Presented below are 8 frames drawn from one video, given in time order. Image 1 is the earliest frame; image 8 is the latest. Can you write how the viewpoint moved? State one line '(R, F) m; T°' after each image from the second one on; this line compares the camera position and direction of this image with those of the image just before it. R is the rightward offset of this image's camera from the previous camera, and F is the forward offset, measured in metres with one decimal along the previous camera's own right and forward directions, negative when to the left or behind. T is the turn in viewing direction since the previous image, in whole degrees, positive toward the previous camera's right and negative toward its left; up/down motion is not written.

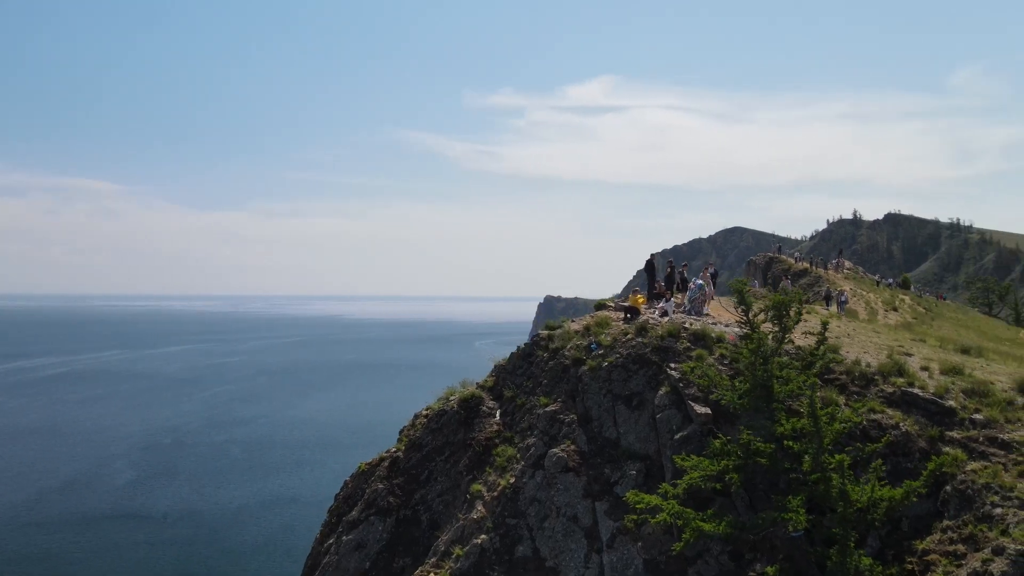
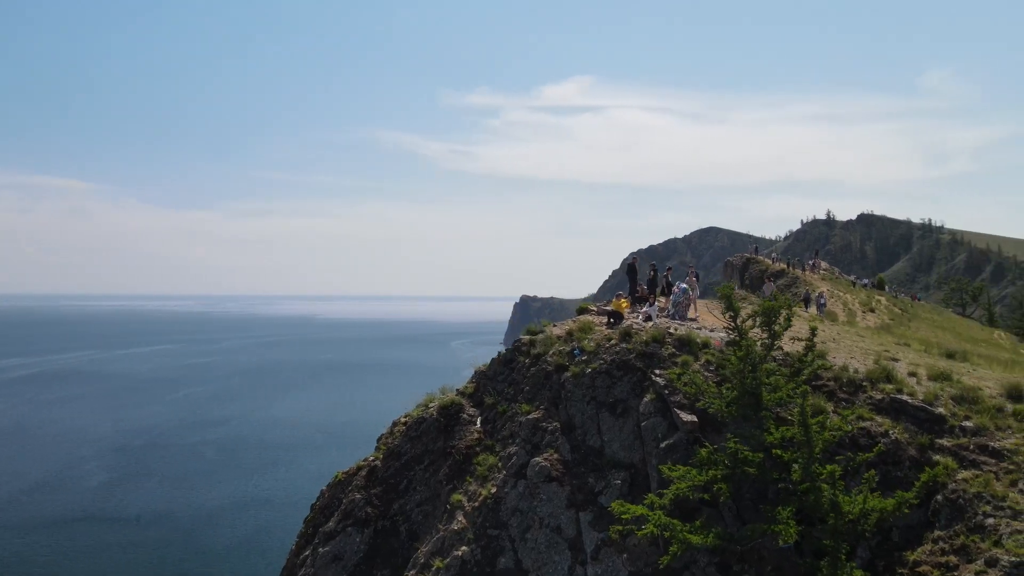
(0.0, +0.4) m; +2°
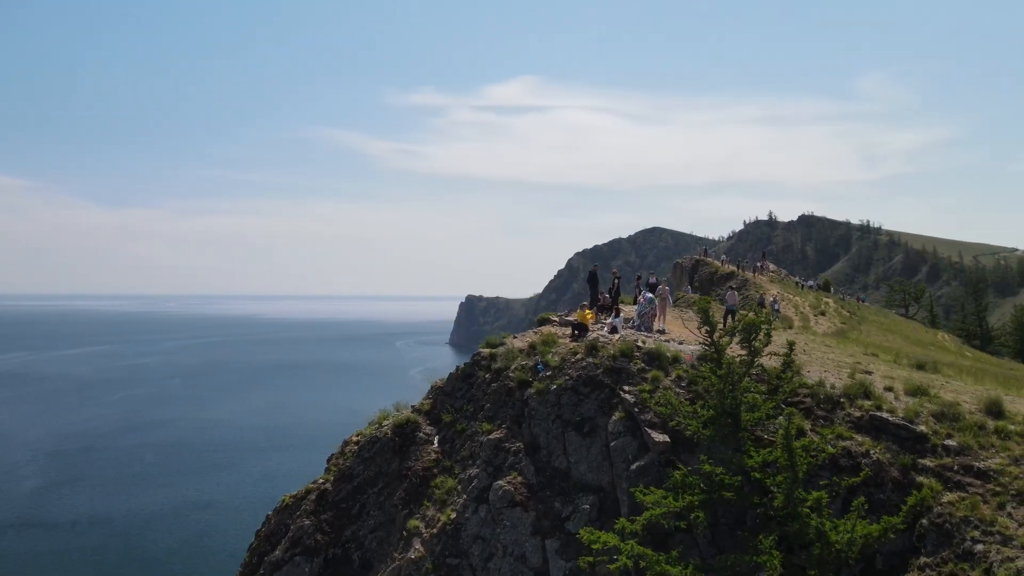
(-0.1, +1.0) m; +4°
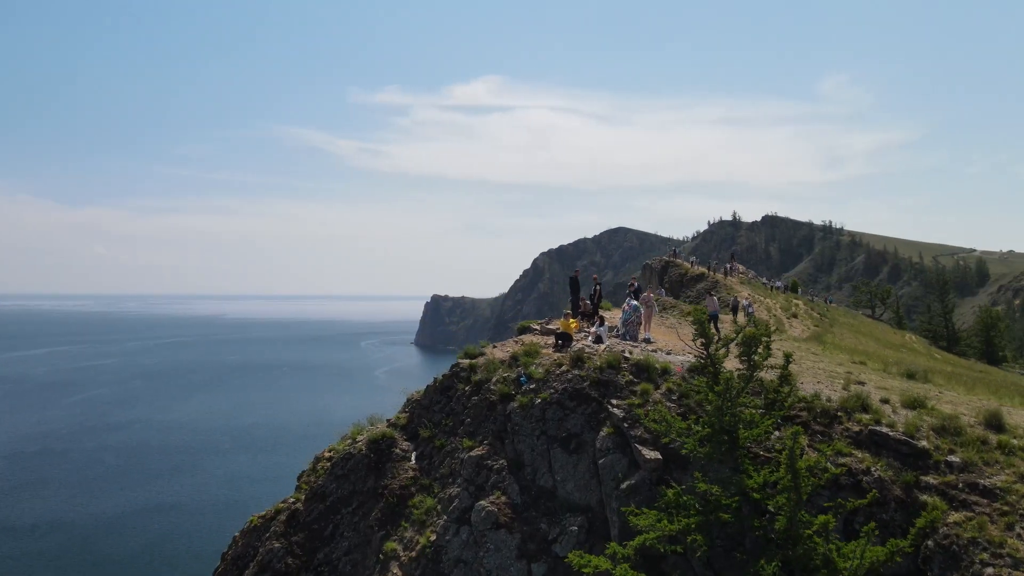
(-0.2, +0.7) m; +2°
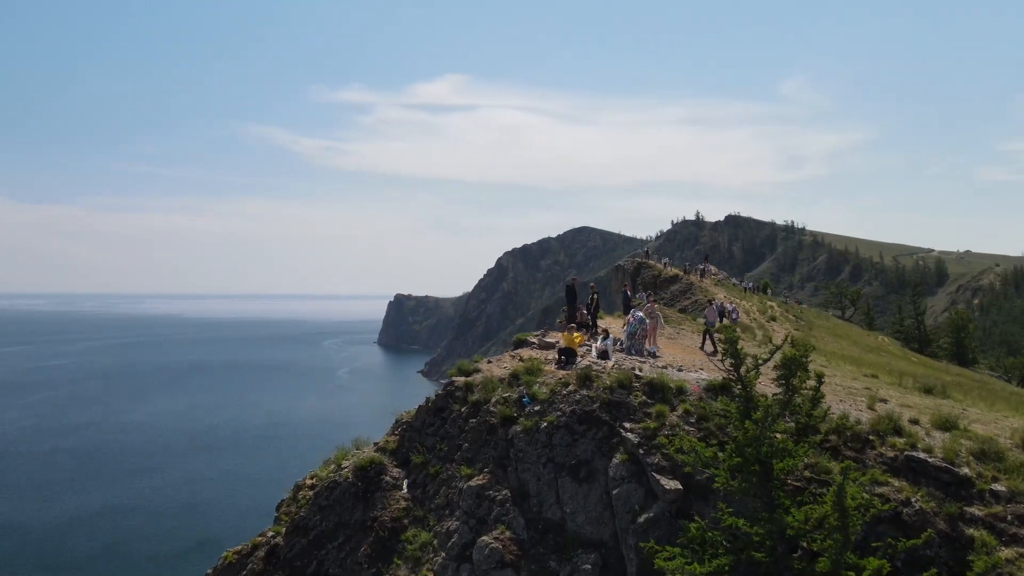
(-0.6, +1.1) m; +3°
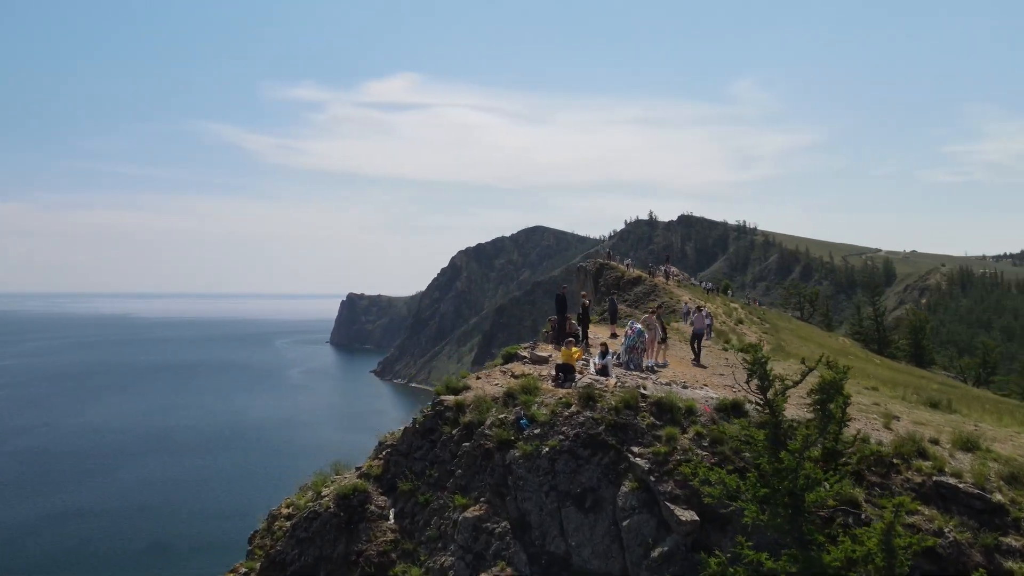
(-0.6, +1.0) m; +3°
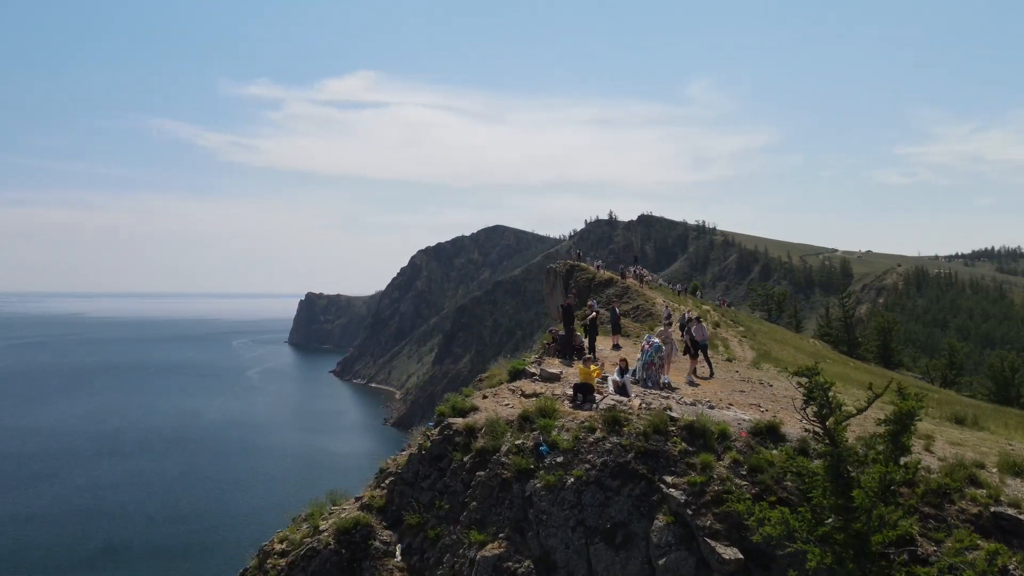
(-0.9, +1.0) m; +3°
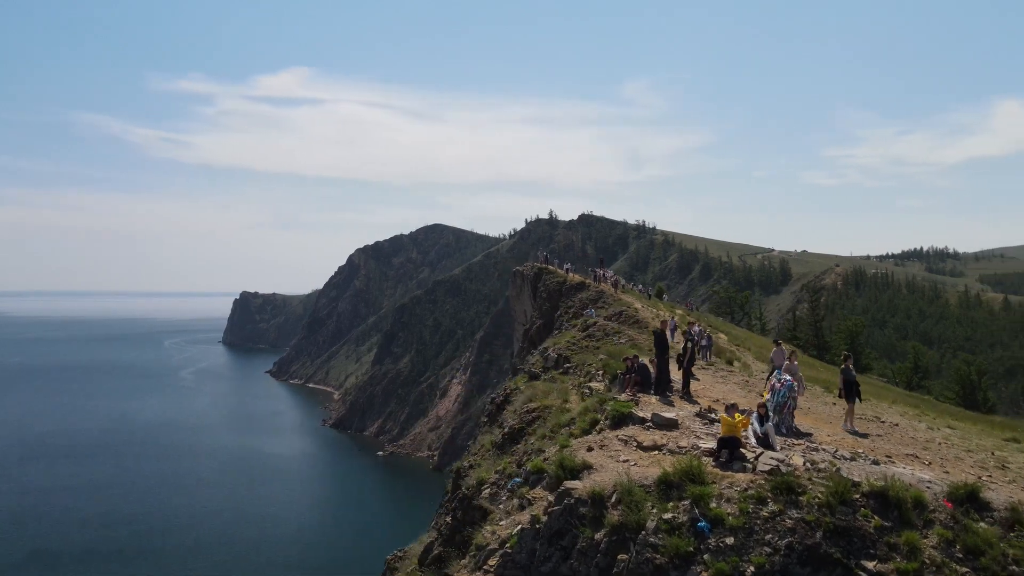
(-2.8, +2.4) m; +5°
